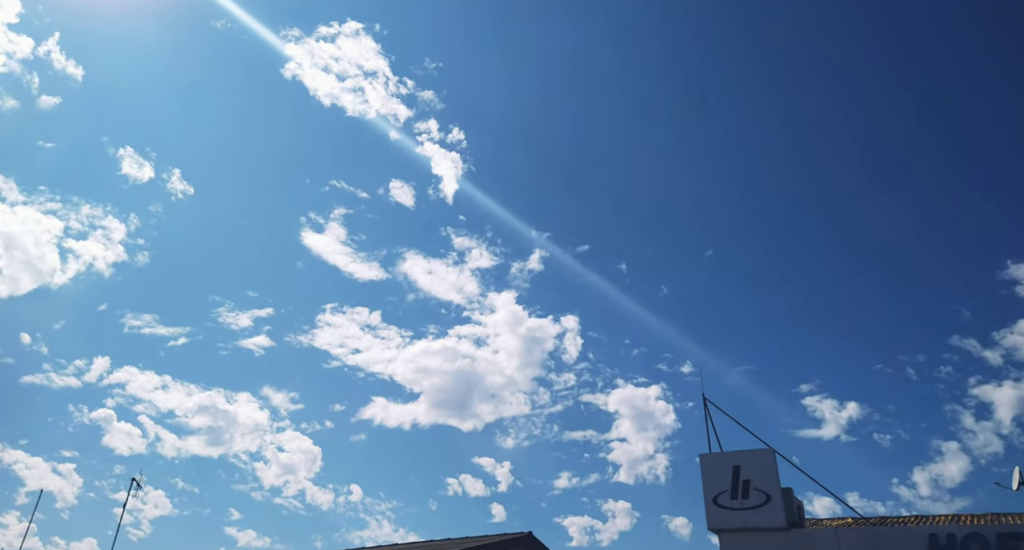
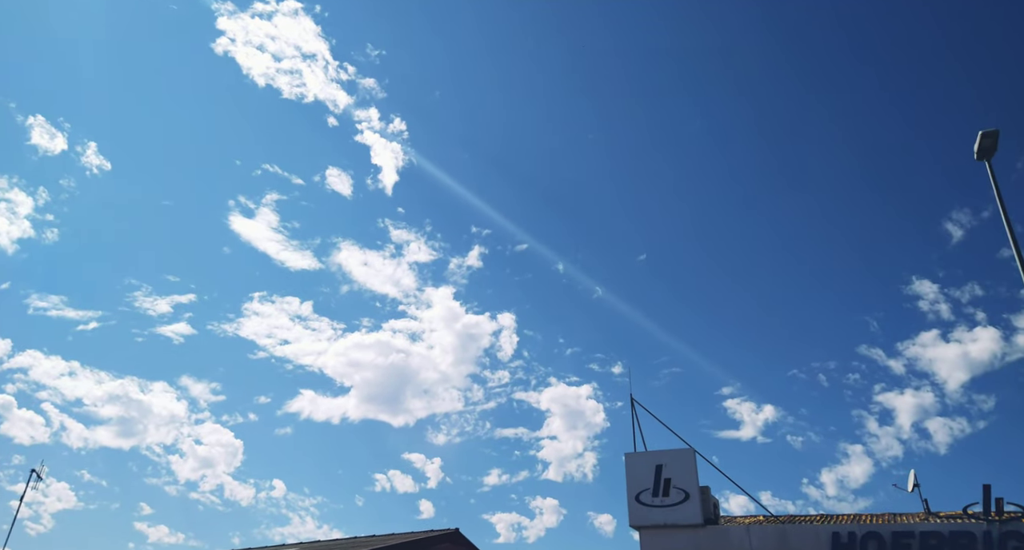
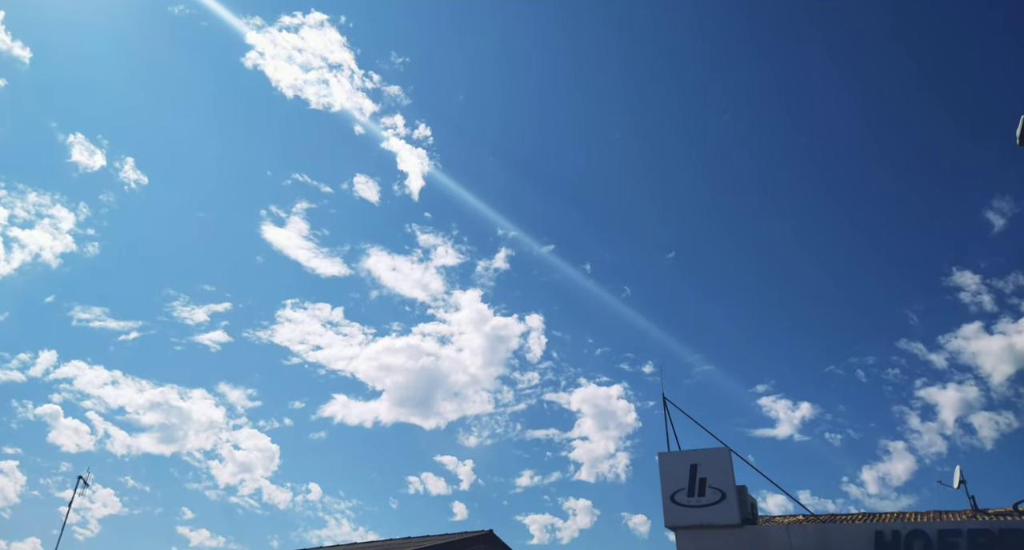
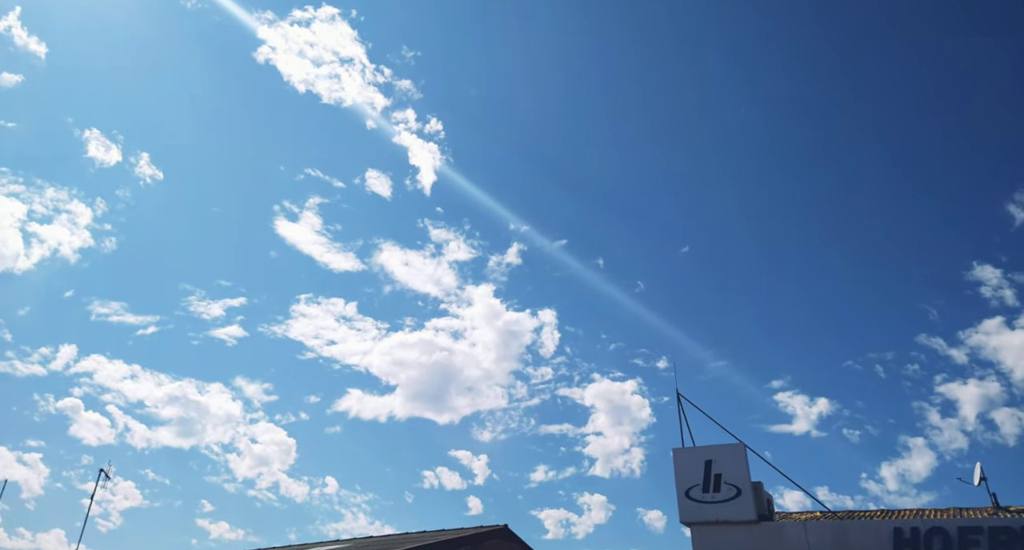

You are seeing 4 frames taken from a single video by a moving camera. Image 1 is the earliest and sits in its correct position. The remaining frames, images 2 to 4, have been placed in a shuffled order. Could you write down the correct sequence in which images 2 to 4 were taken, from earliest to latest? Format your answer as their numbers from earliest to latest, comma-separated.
3, 2, 4
